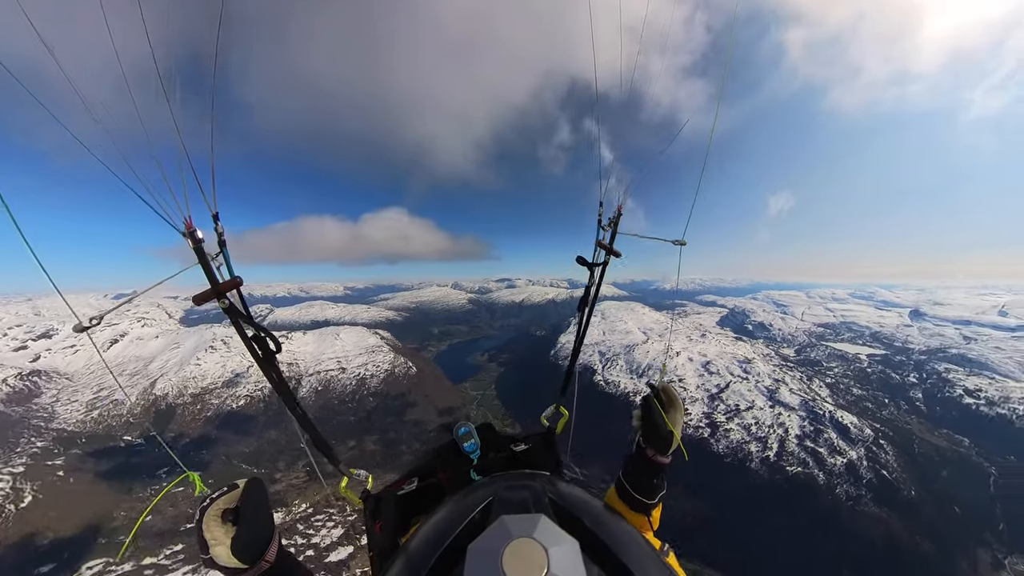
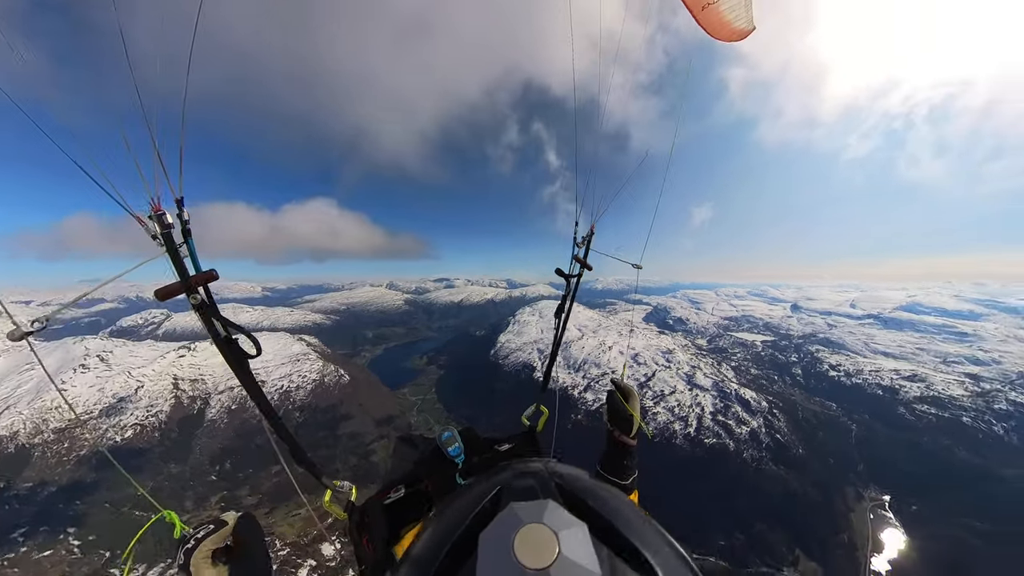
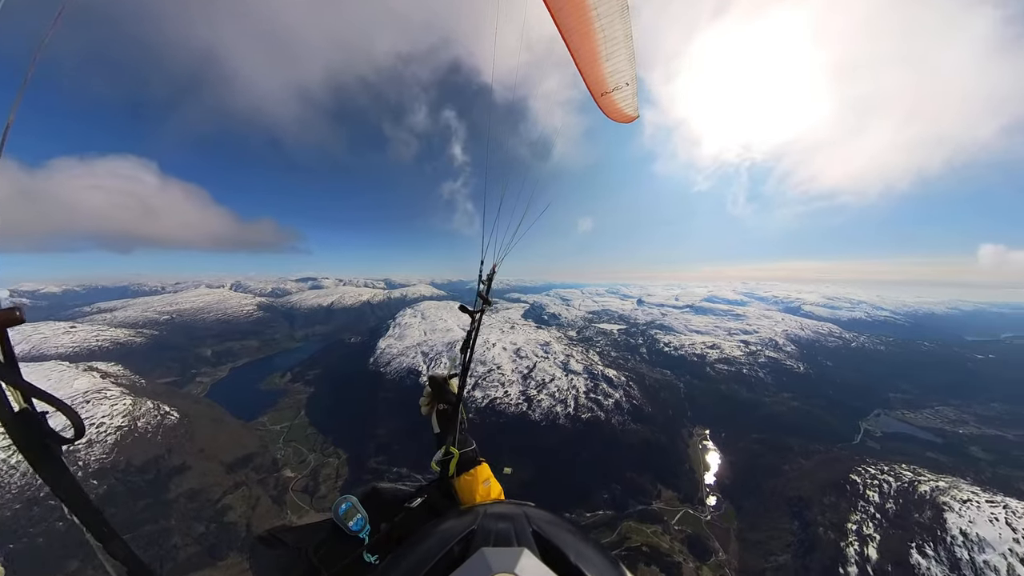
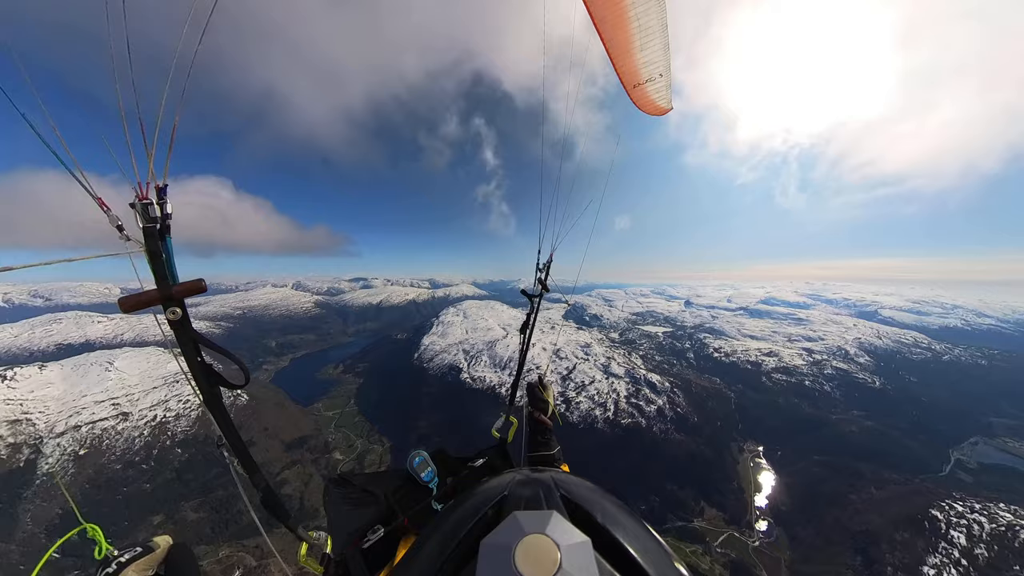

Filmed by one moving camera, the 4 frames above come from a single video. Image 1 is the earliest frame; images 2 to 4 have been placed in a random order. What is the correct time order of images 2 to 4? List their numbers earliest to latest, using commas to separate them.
2, 4, 3
